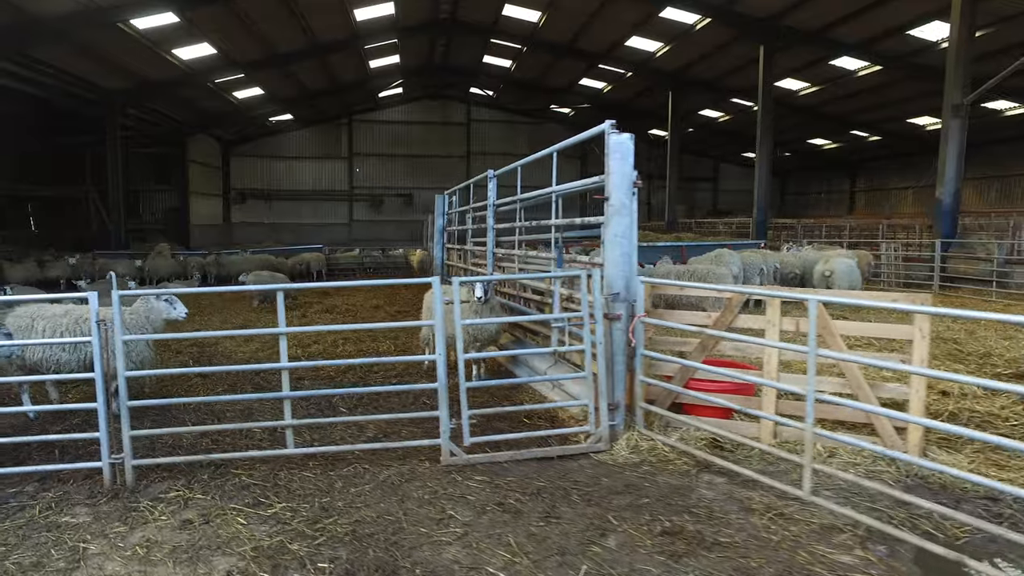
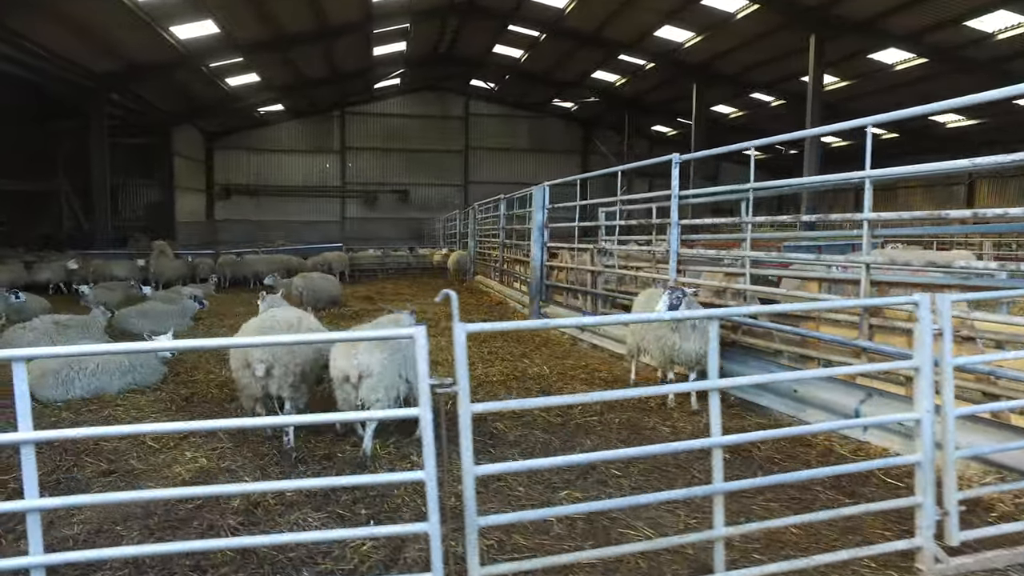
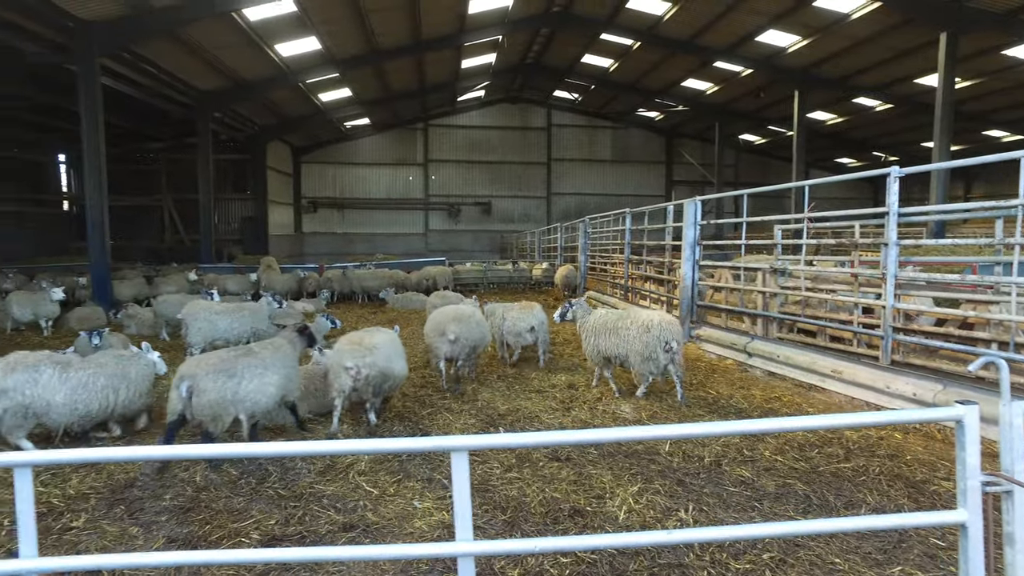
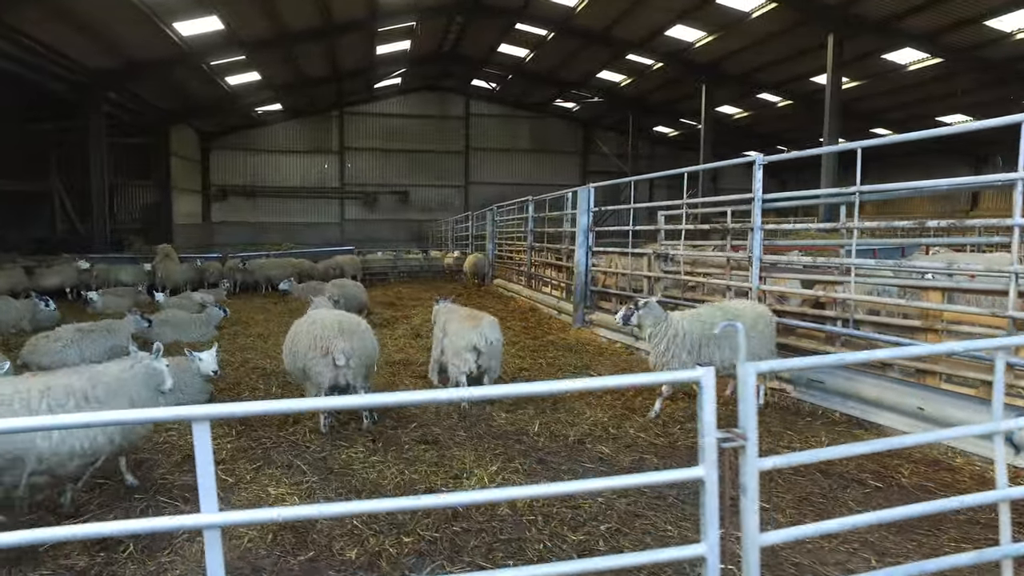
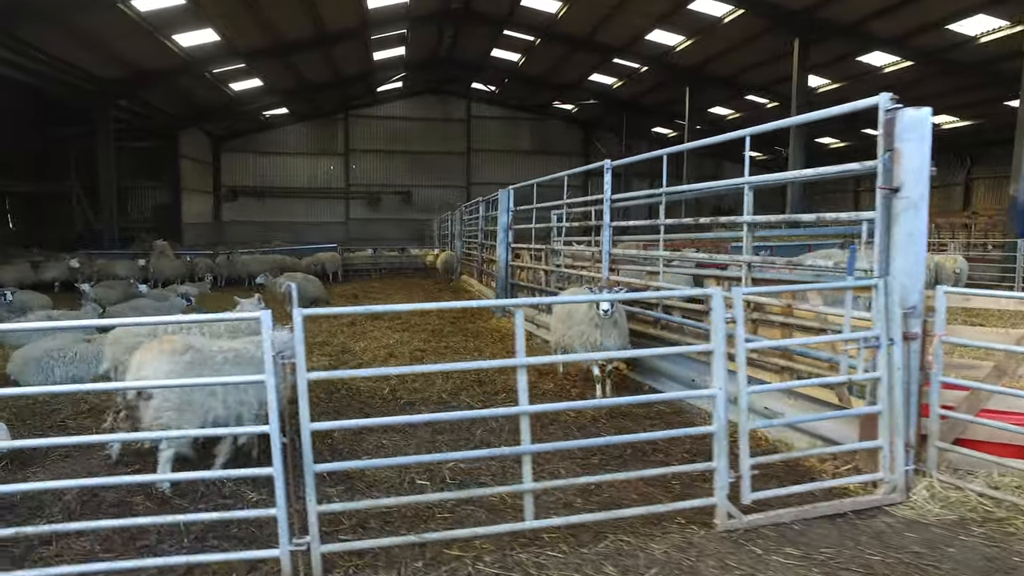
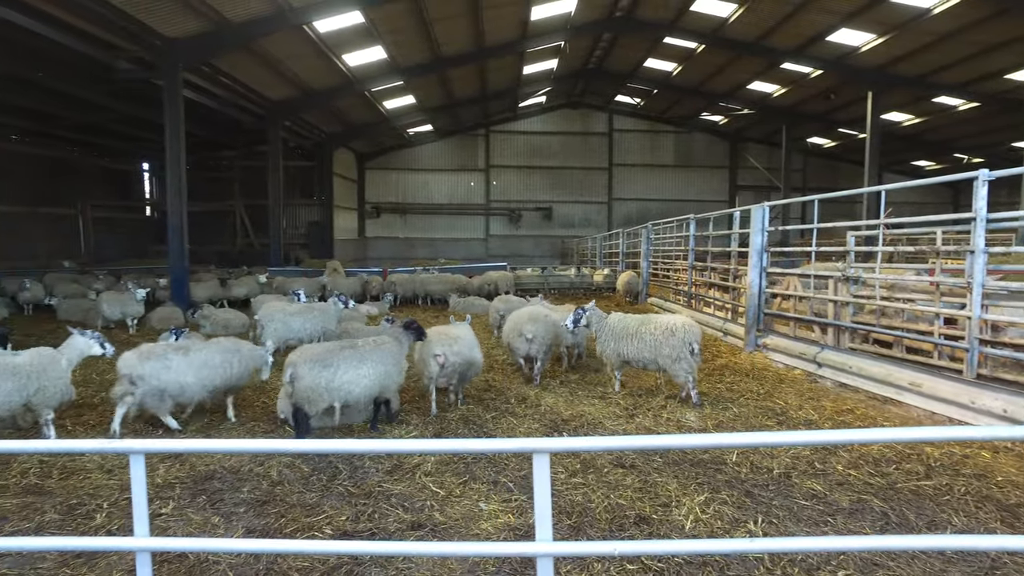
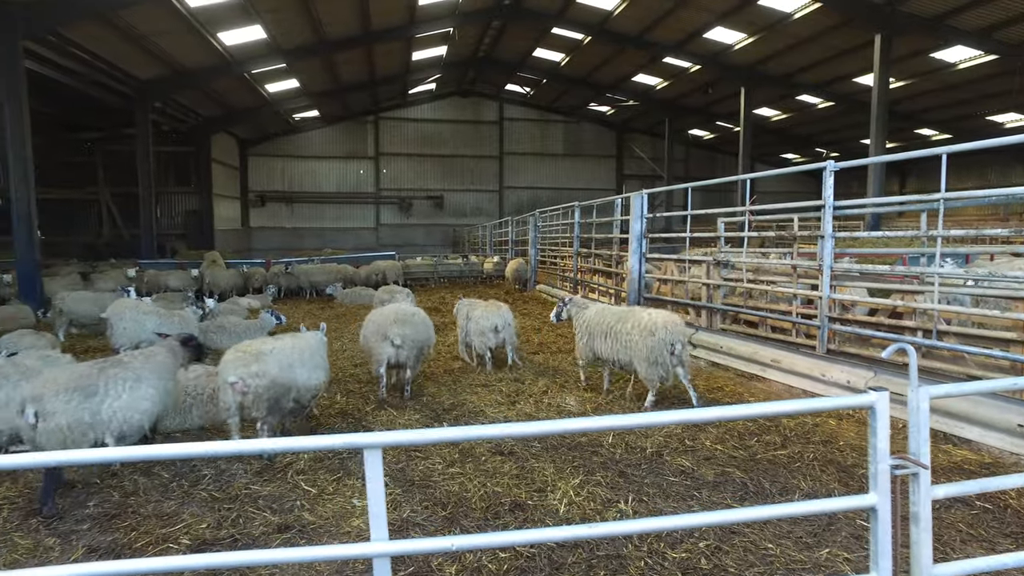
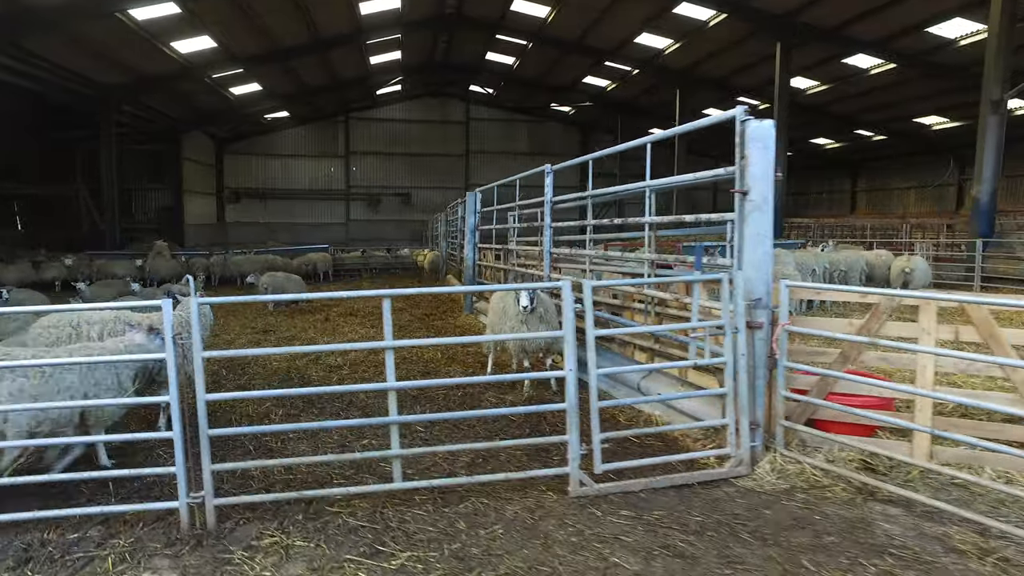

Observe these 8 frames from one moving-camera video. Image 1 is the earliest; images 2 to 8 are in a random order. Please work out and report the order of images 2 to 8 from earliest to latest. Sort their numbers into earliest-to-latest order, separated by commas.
8, 5, 2, 4, 7, 3, 6
